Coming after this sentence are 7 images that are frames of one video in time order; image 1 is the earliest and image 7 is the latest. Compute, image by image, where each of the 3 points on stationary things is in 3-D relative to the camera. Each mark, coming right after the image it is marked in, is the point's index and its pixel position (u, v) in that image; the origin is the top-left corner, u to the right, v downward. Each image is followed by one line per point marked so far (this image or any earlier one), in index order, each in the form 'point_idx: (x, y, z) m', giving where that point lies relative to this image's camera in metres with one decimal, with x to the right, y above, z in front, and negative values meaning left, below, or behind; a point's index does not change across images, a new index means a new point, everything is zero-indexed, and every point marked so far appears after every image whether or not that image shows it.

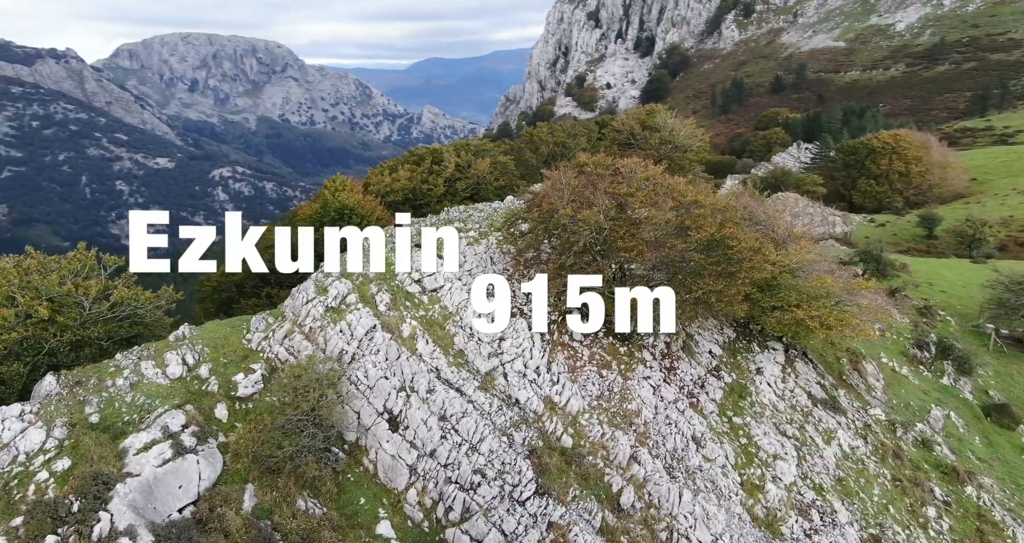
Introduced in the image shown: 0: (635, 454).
0: (+4.9, -7.5, +19.0) m
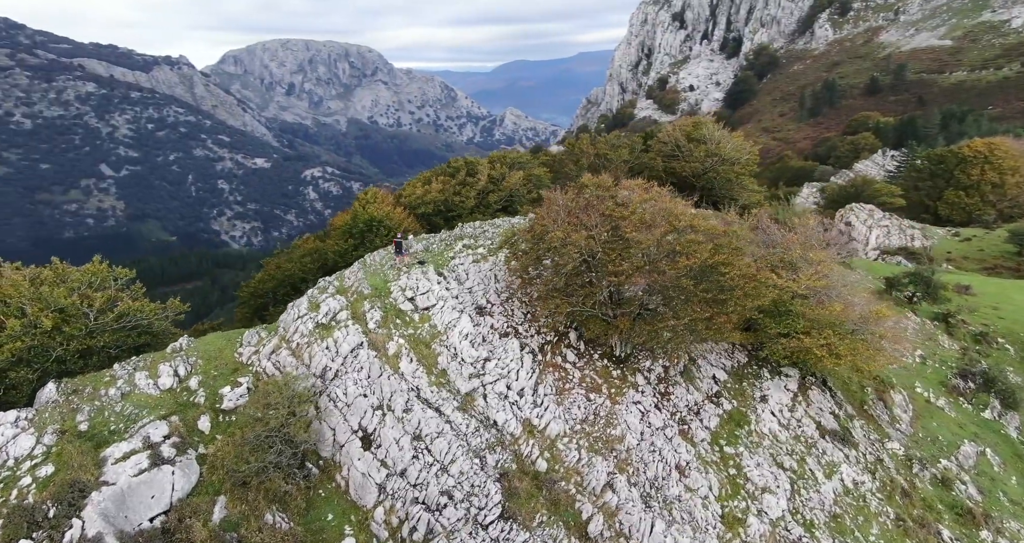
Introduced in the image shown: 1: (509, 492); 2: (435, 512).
0: (+3.8, -8.4, +18.5) m
1: (-0.3, -8.6, +17.9) m
2: (-3.4, -9.2, +17.6) m
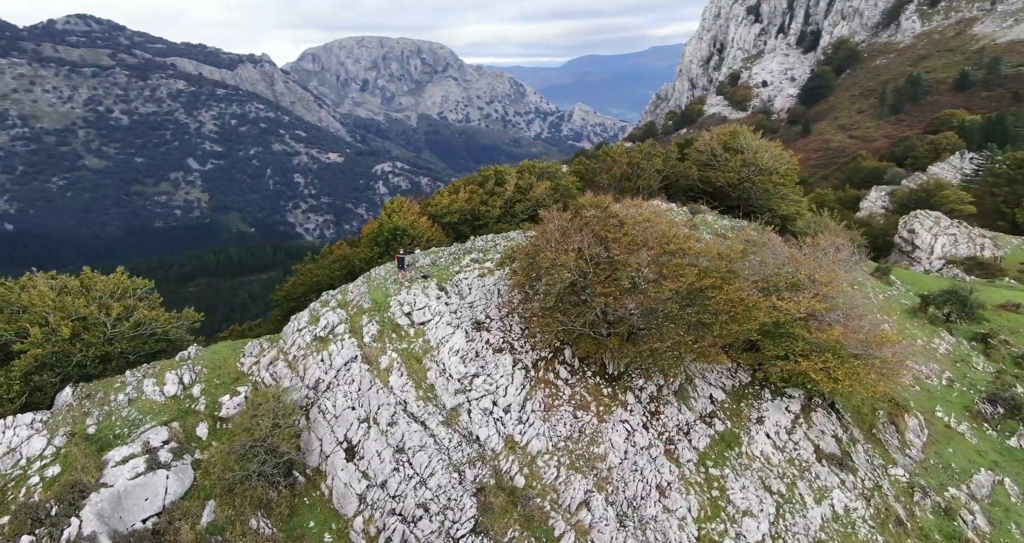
0: (+2.9, -9.3, +18.6) m
1: (-1.3, -9.4, +18.3) m
2: (-4.3, -10.0, +18.2) m
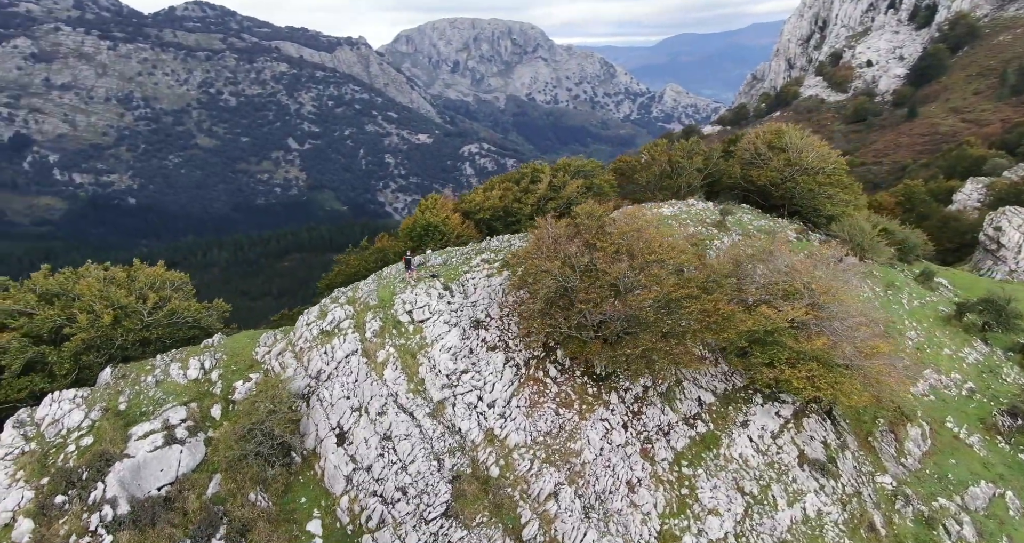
0: (+1.8, -9.5, +19.8) m
1: (-2.4, -9.5, +19.7) m
2: (-5.4, -10.1, +19.9) m
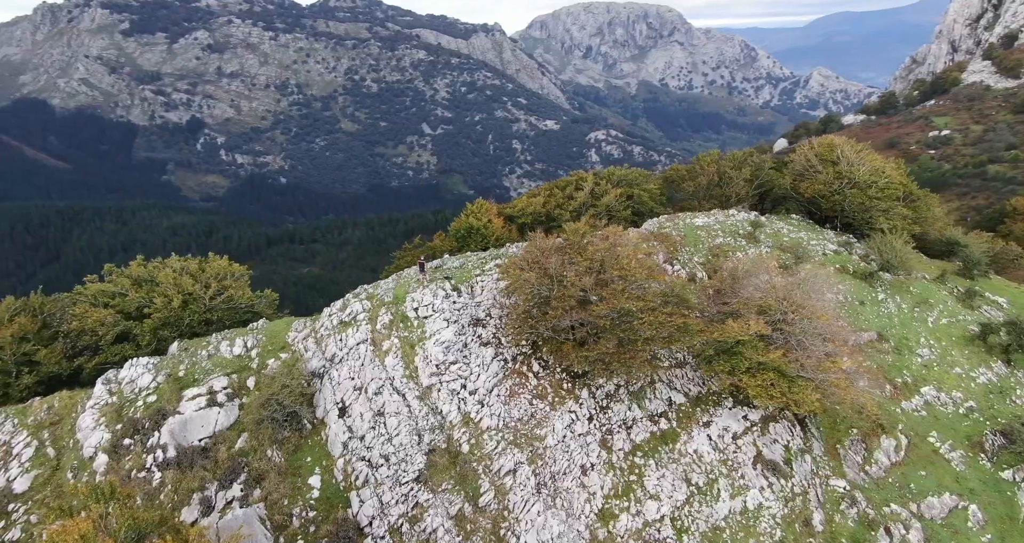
0: (+0.2, -9.8, +22.8) m
1: (-4.0, -9.7, +23.2) m
2: (-7.0, -10.3, +23.7) m
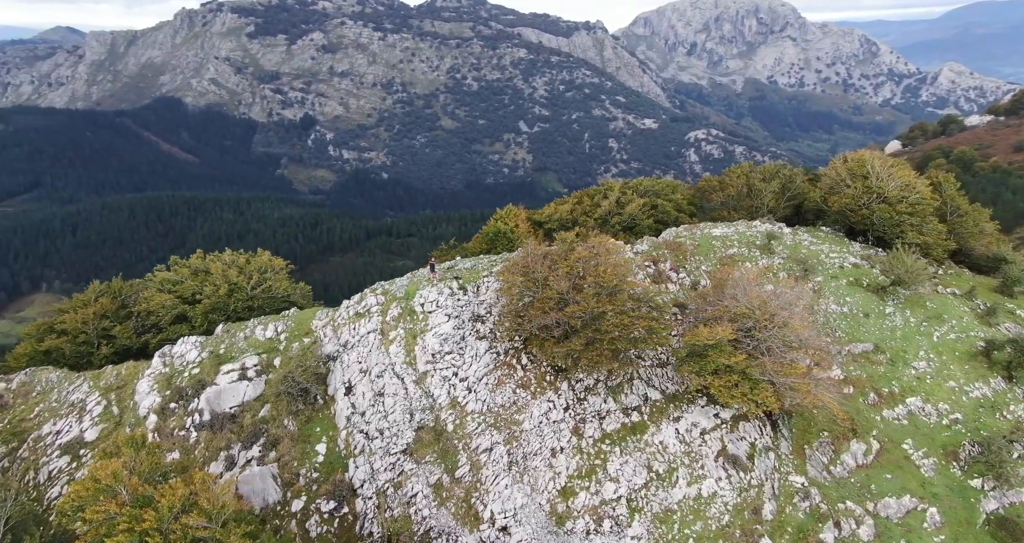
0: (-1.1, -9.7, +25.4) m
1: (-5.3, -9.6, +26.1) m
2: (-8.3, -10.0, +26.8) m
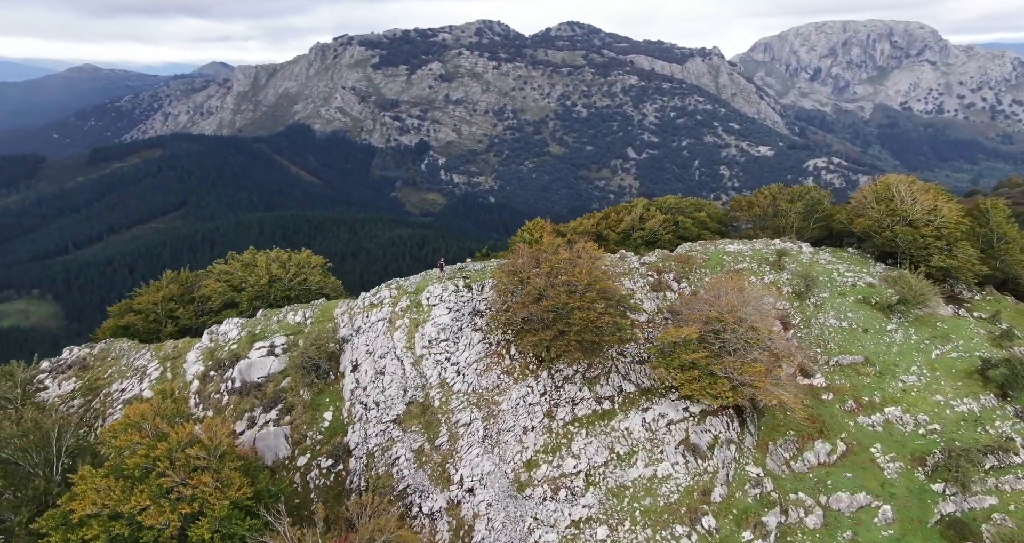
0: (-2.7, -9.2, +28.0) m
1: (-6.7, -9.0, +29.0) m
2: (-9.7, -9.3, +29.9) m
